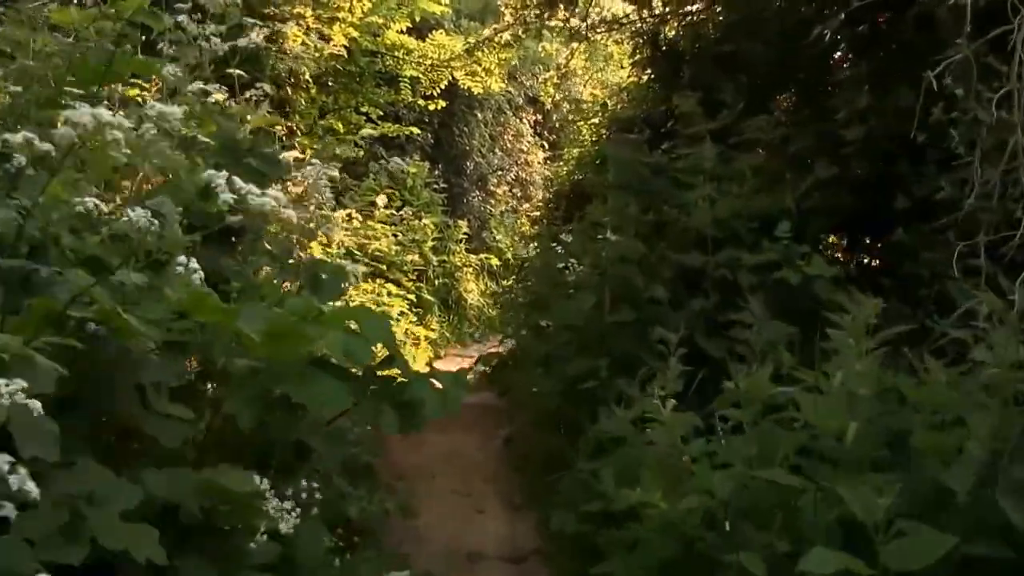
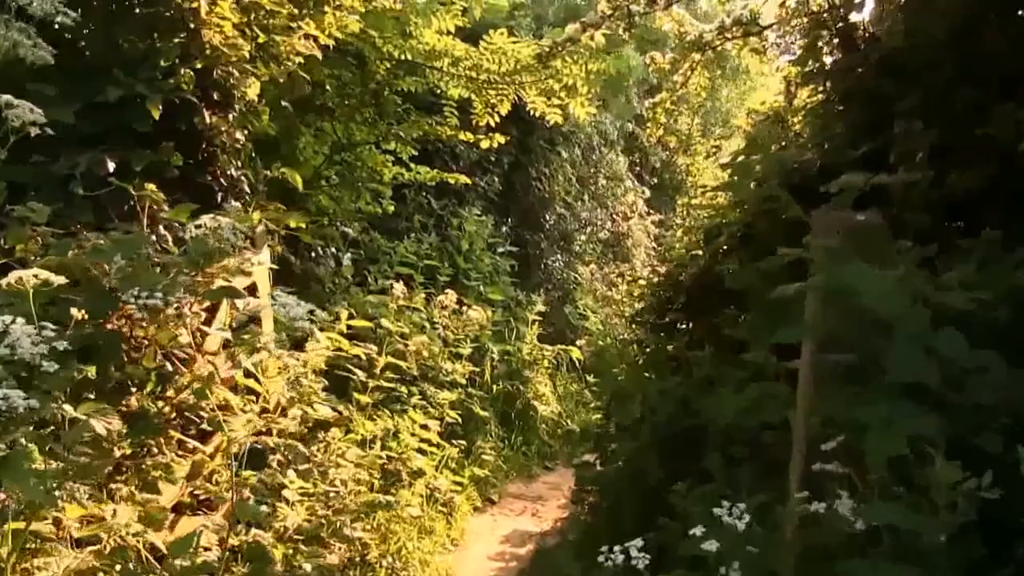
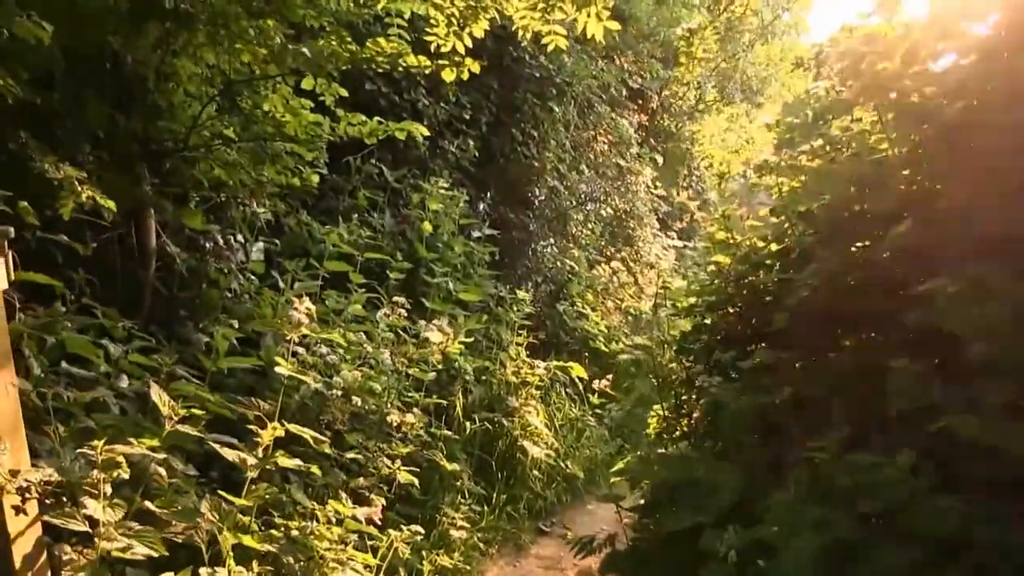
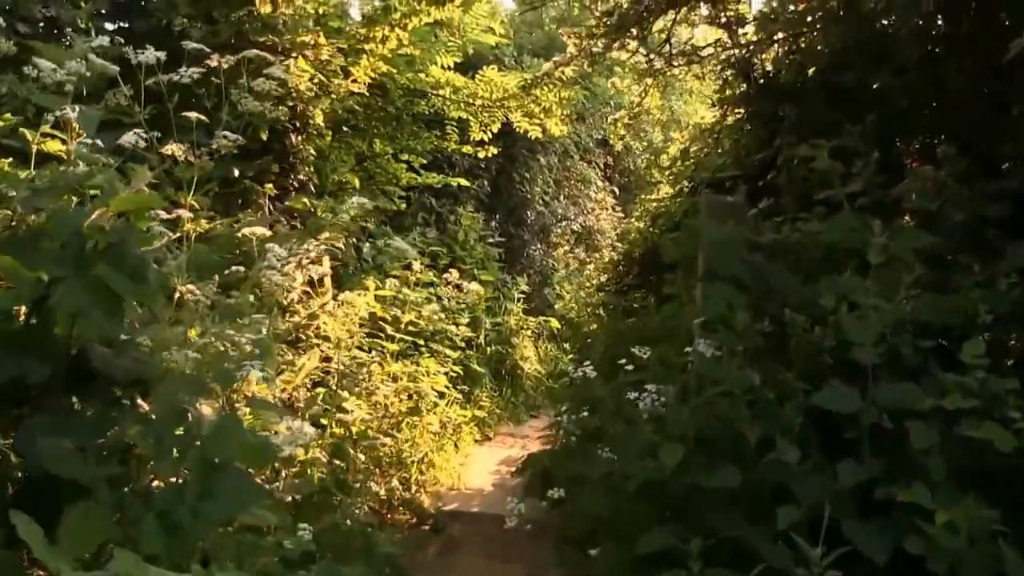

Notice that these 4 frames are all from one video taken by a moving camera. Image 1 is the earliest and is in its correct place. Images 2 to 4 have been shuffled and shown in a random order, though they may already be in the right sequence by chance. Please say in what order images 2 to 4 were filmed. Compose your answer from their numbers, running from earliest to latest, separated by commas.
4, 2, 3
